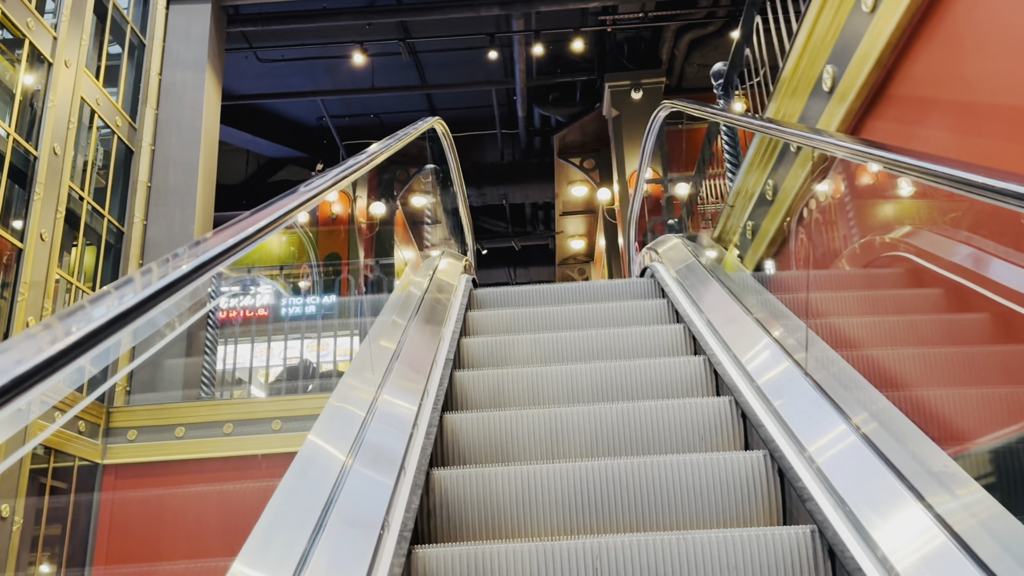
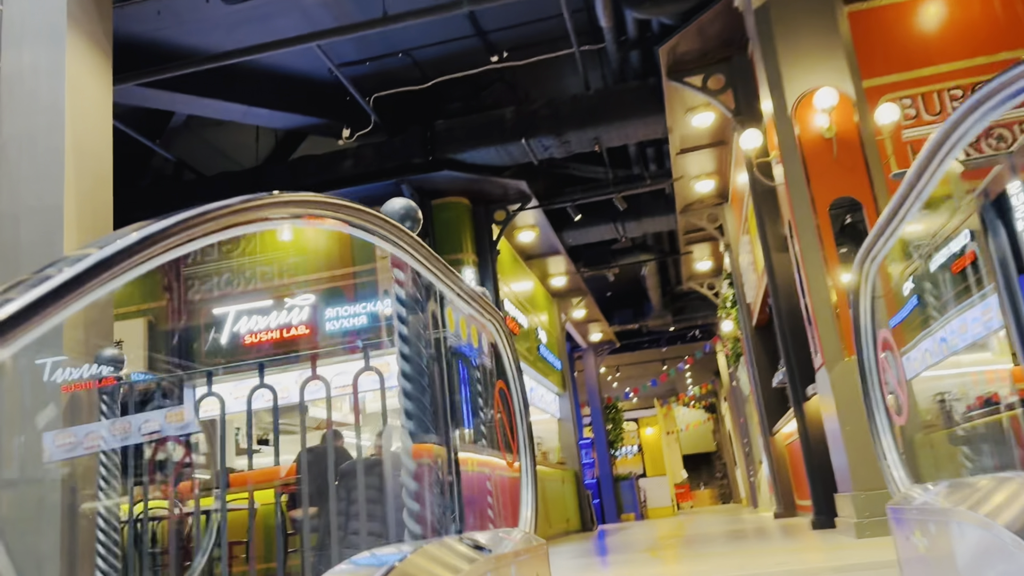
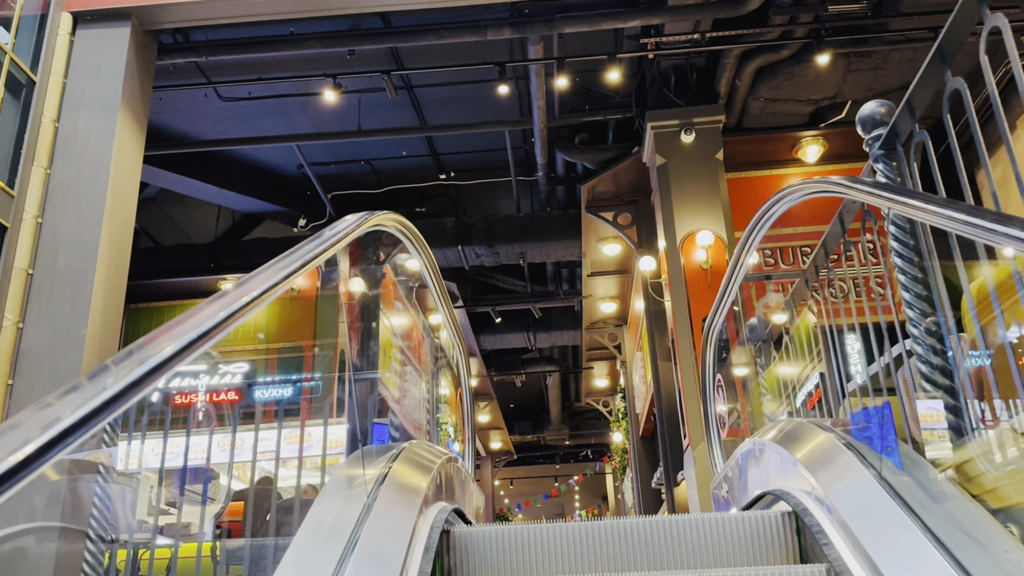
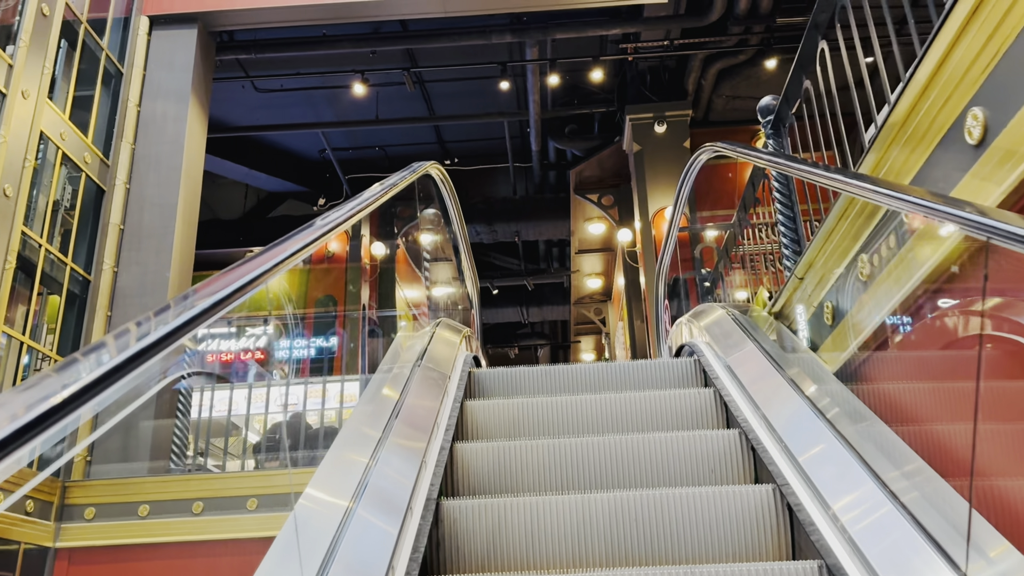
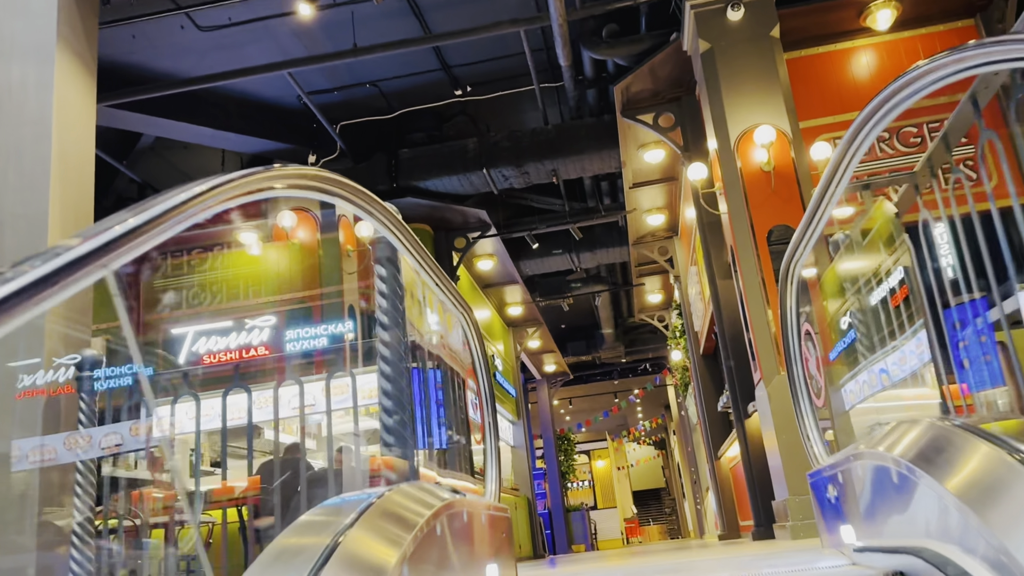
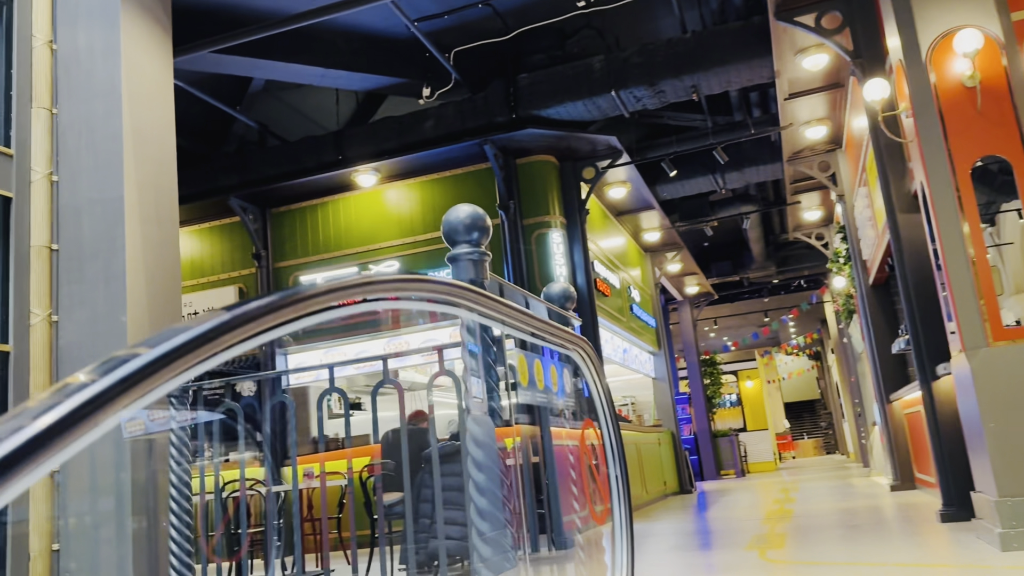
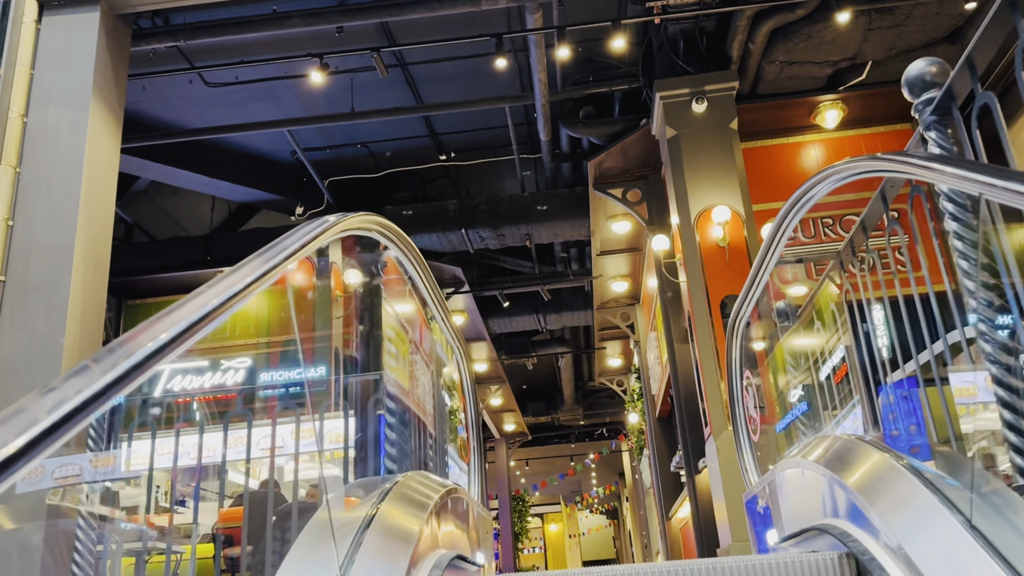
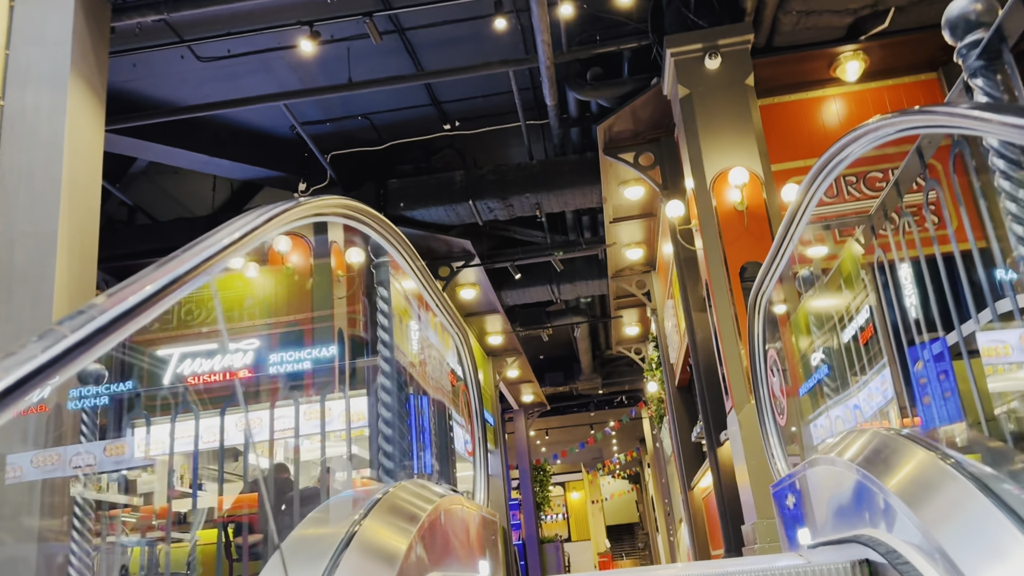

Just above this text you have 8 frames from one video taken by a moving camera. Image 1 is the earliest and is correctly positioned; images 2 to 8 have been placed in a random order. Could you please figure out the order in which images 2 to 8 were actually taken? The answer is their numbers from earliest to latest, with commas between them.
4, 3, 7, 8, 5, 2, 6
